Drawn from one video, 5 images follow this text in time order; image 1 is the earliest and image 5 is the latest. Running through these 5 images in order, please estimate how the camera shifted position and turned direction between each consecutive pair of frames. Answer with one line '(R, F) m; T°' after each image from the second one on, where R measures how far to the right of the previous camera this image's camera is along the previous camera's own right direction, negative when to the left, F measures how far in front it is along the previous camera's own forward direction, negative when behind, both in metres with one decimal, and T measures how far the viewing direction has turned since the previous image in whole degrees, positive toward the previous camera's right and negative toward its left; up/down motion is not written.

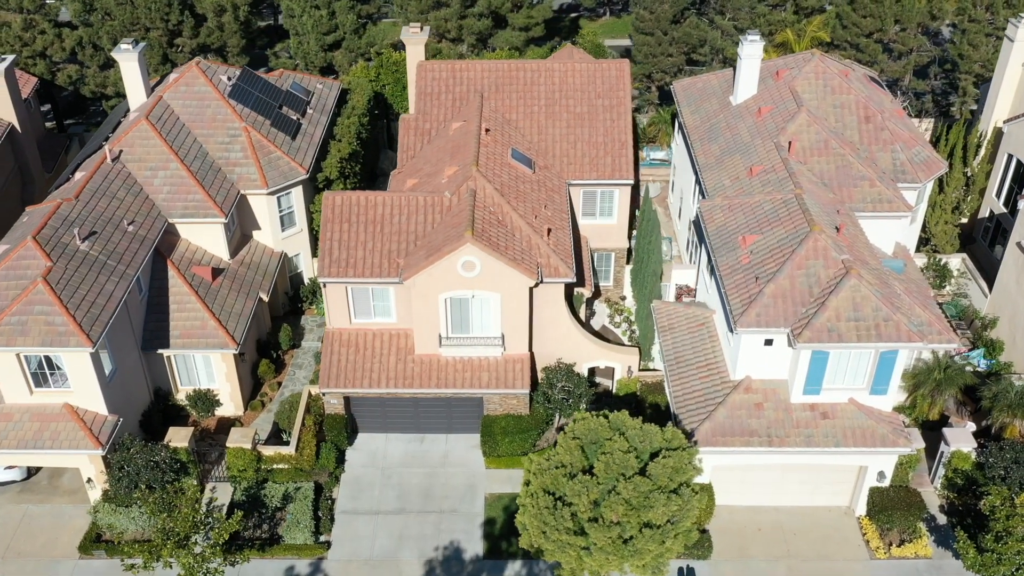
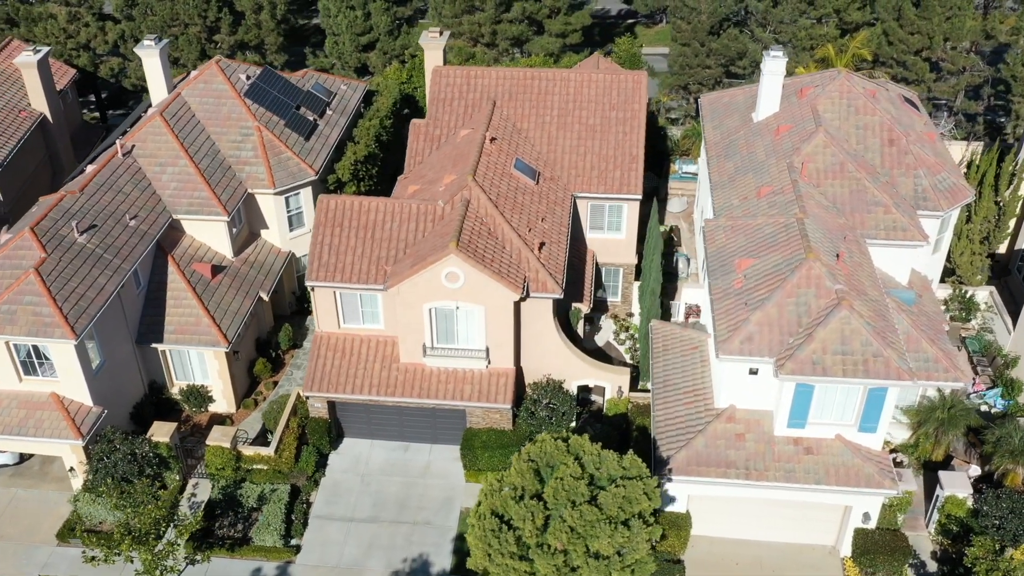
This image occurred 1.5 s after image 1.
(+2.8, +0.6) m; -5°
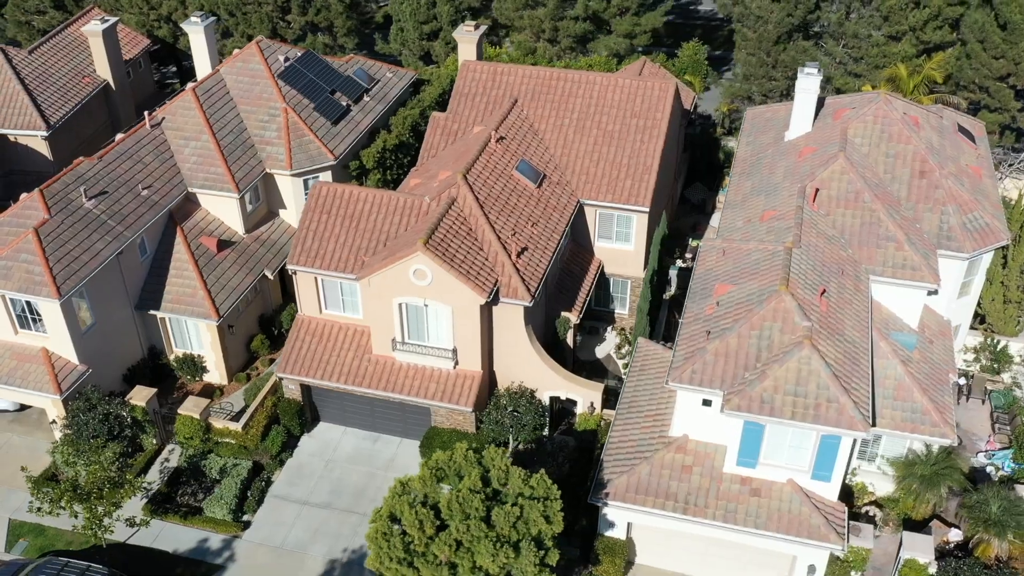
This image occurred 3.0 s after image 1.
(+5.1, +0.8) m; -8°
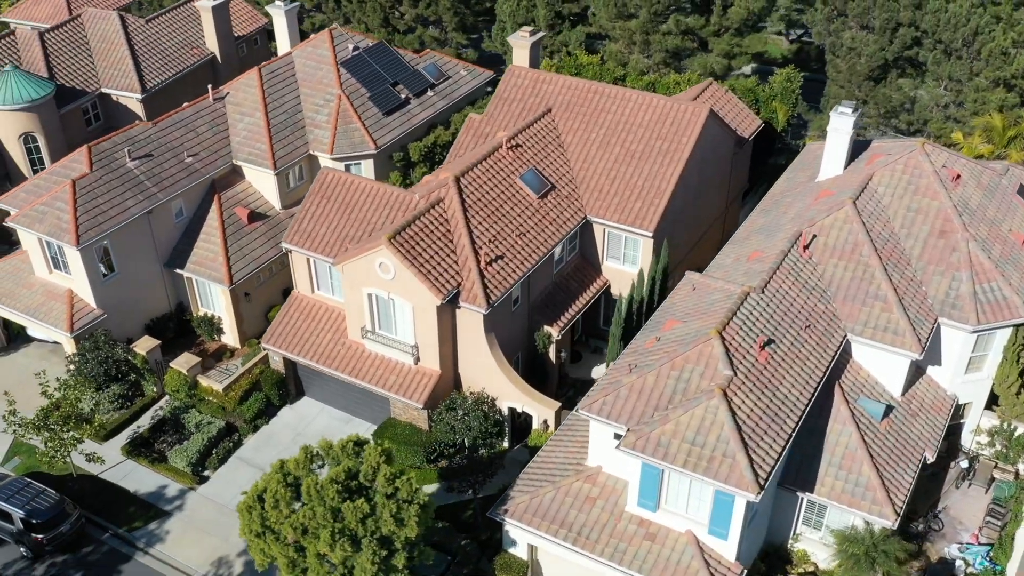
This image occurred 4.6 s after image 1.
(+7.5, +0.7) m; -12°
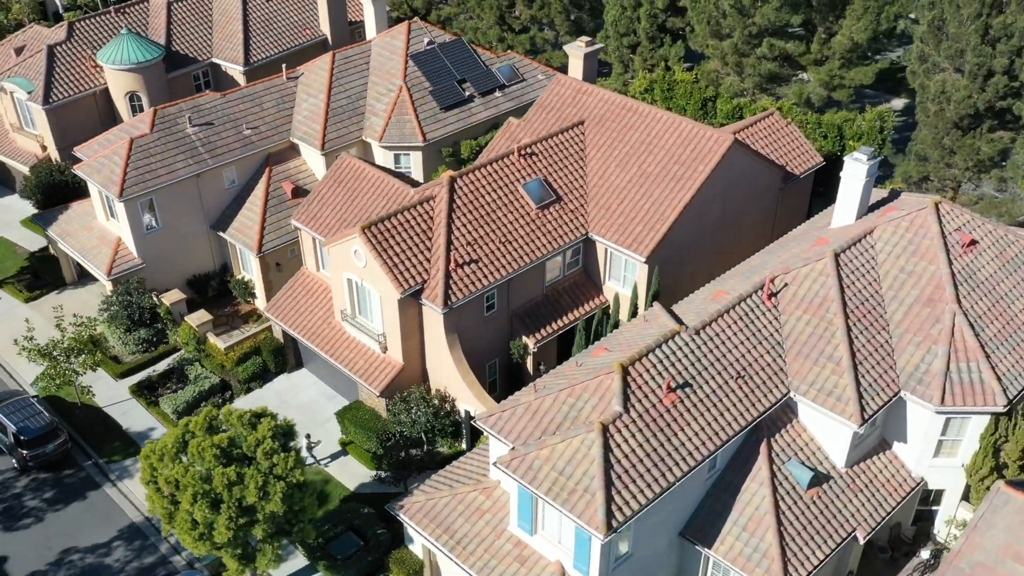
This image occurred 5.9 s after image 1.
(+7.8, +0.8) m; -13°
